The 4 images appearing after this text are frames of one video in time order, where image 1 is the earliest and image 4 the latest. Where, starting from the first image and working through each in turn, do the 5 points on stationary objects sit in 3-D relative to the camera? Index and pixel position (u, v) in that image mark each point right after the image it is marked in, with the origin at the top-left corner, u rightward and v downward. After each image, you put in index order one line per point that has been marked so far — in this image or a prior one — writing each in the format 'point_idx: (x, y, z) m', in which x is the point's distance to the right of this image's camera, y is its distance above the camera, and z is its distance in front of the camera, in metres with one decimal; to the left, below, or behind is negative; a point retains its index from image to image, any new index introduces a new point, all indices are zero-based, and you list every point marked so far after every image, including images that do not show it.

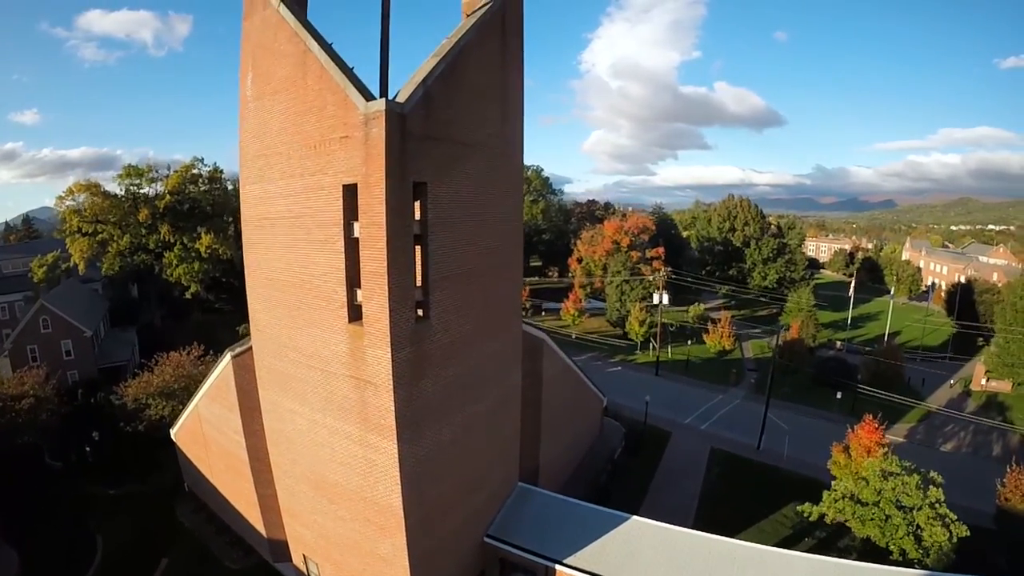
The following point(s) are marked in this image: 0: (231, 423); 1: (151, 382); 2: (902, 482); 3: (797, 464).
0: (-6.1, -2.9, +11.1) m
1: (-12.0, -3.1, +16.9) m
2: (+7.2, -3.5, +9.4) m
3: (+9.3, -5.8, +16.8) m
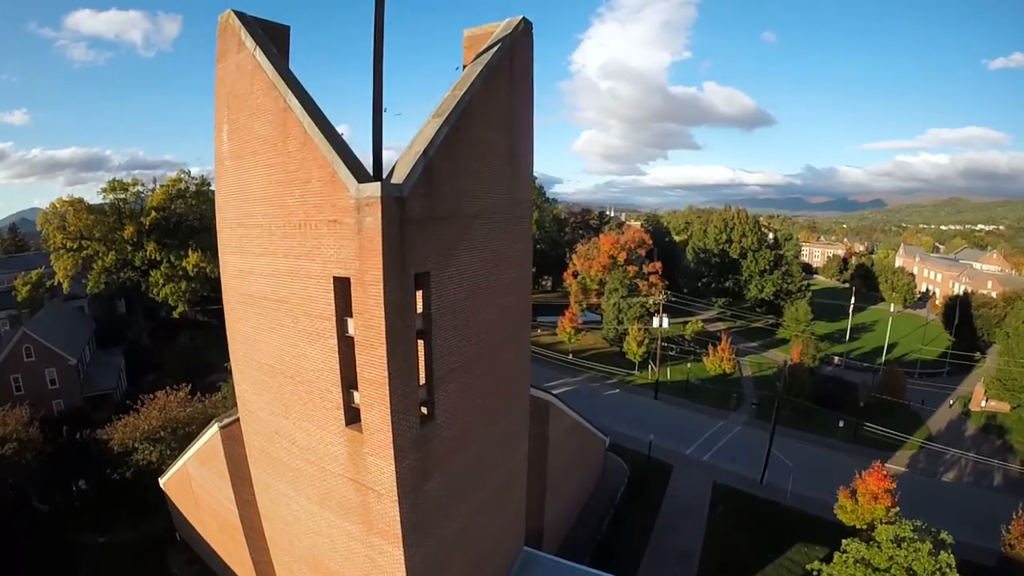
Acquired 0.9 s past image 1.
0: (-6.0, -4.2, +10.6) m
1: (-12.0, -4.4, +16.4) m
2: (+7.3, -4.6, +9.1) m
3: (+9.4, -6.9, +16.6) m
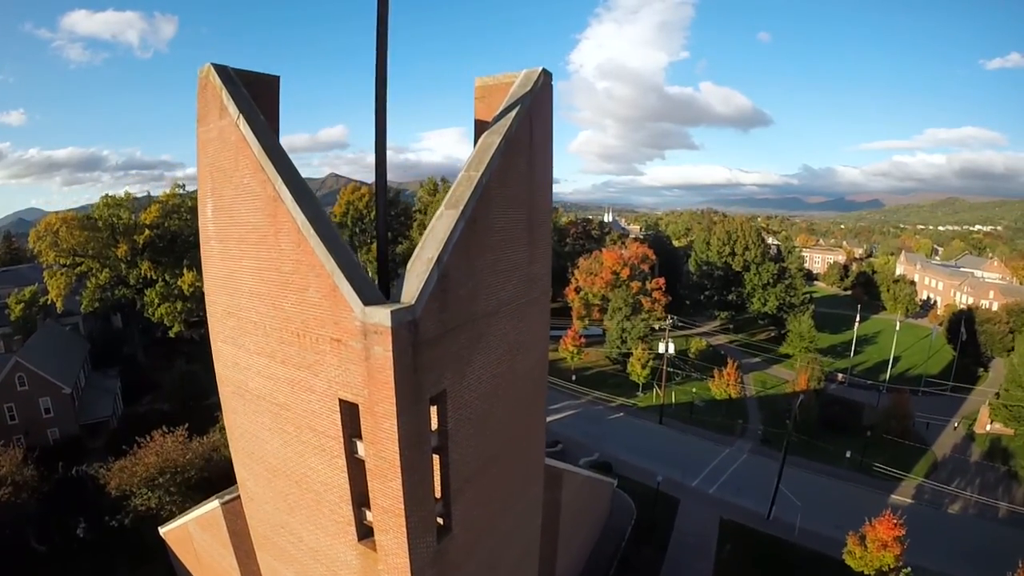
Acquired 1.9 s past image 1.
0: (-5.8, -5.4, +10.3) m
1: (-11.8, -5.7, +16.0) m
2: (+7.5, -5.7, +8.8) m
3: (+9.5, -8.0, +16.4) m
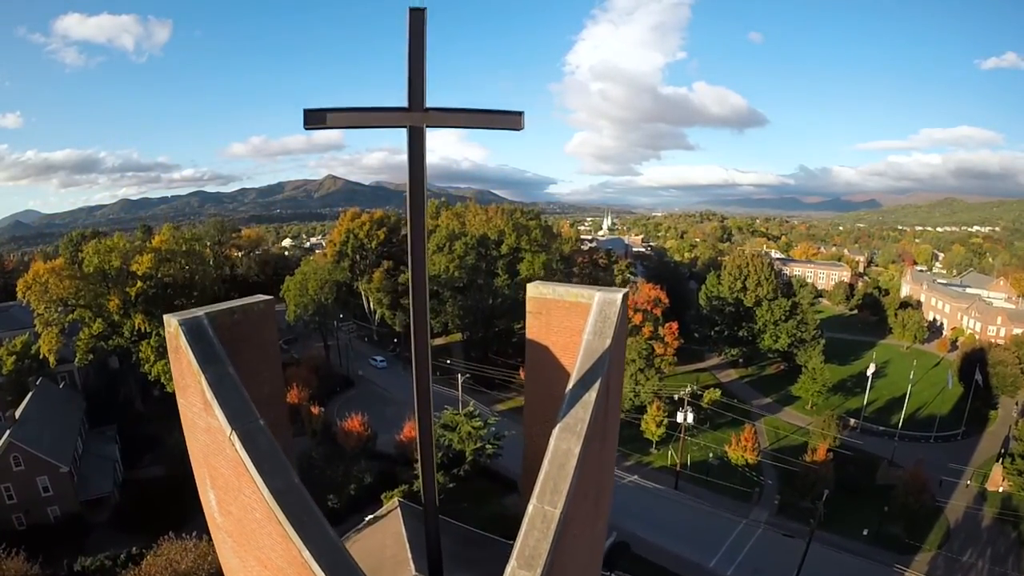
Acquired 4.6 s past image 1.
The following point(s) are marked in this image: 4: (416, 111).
0: (-5.1, -8.8, +9.9) m
1: (-11.2, -9.2, +15.6) m
2: (+8.1, -8.7, +8.5) m
3: (+10.2, -10.9, +16.0) m
4: (-1.1, +2.0, +5.7) m
